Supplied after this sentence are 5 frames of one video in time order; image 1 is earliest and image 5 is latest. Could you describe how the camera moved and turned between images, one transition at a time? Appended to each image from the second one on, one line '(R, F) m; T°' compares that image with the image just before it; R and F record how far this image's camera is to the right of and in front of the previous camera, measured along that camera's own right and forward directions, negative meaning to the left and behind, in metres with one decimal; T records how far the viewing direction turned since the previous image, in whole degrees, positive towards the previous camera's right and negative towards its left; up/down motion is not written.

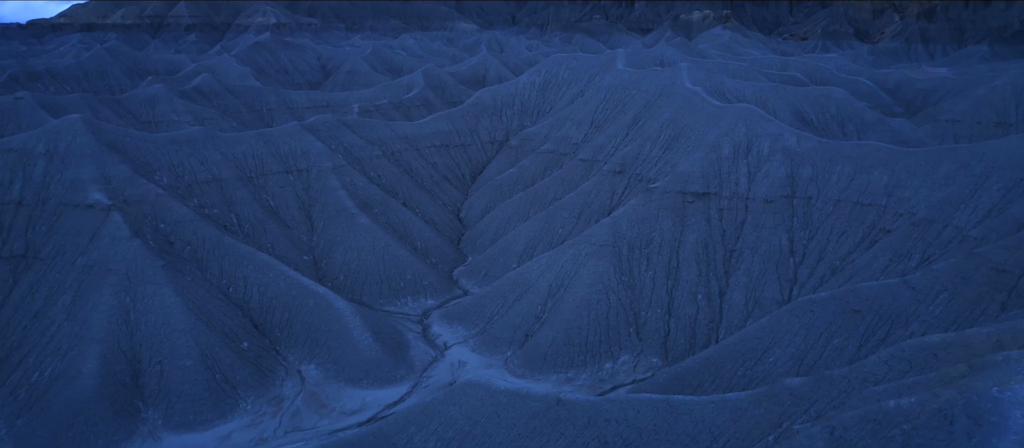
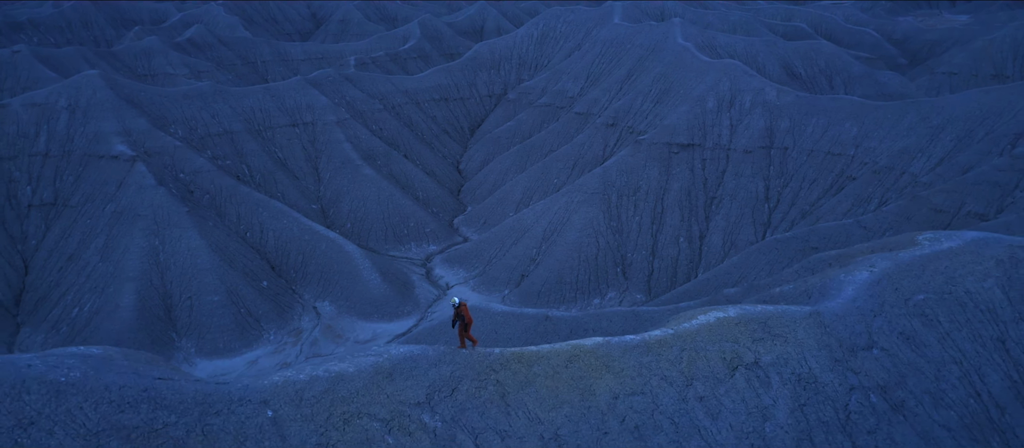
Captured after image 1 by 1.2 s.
(+0.1, -2.7) m; 0°
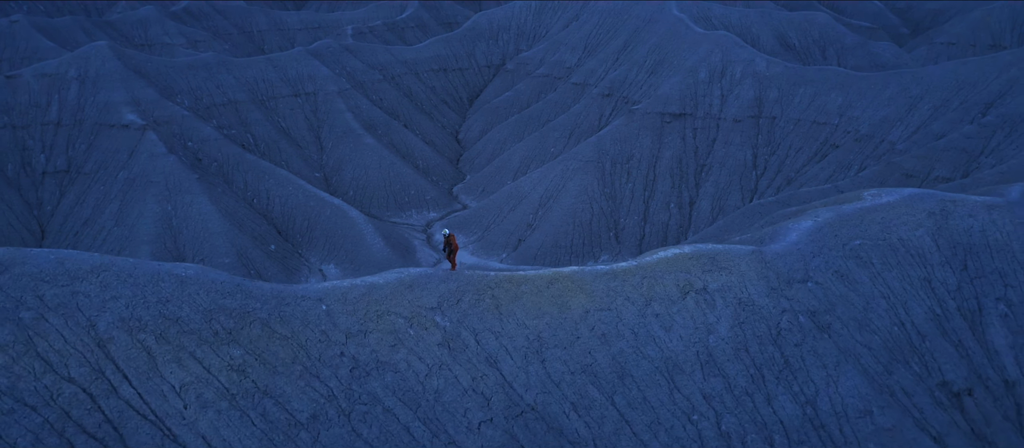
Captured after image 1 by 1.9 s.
(0.0, -1.5) m; 0°
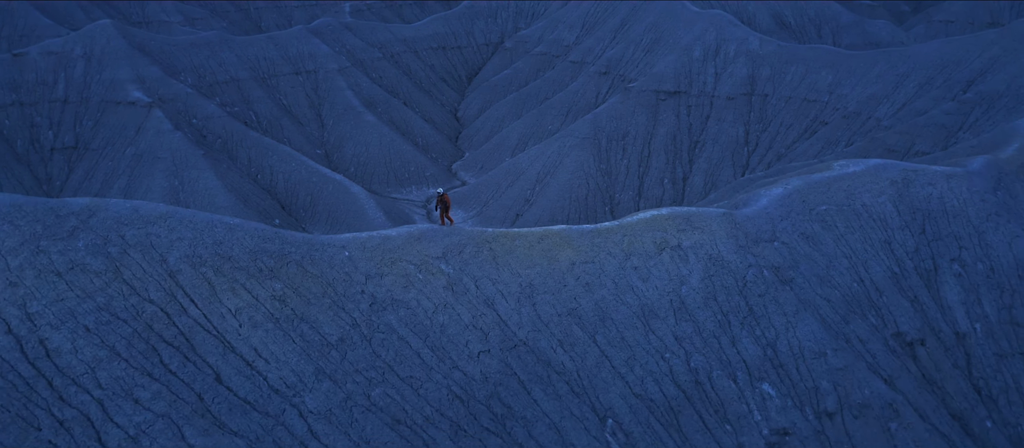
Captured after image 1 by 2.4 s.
(0.0, -1.0) m; 0°
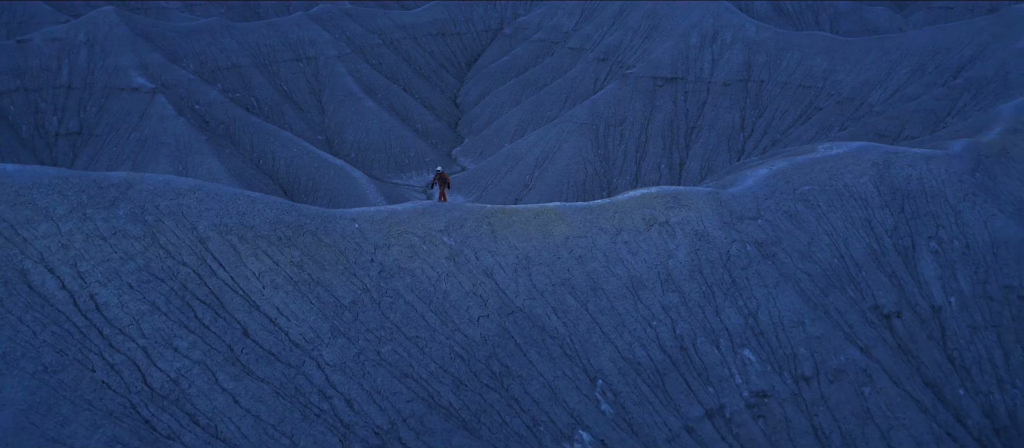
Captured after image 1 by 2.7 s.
(-8.1, +2.4) m; +8°
